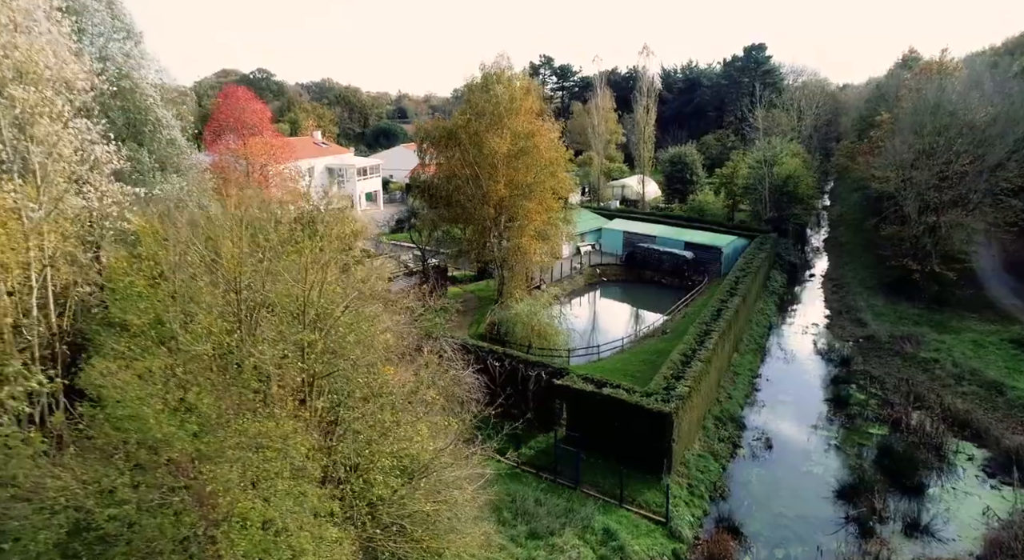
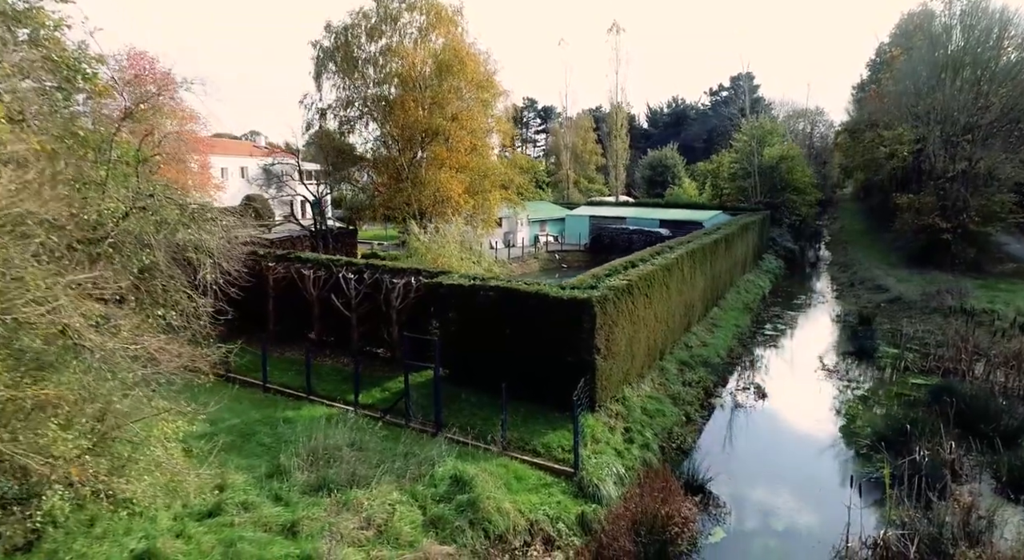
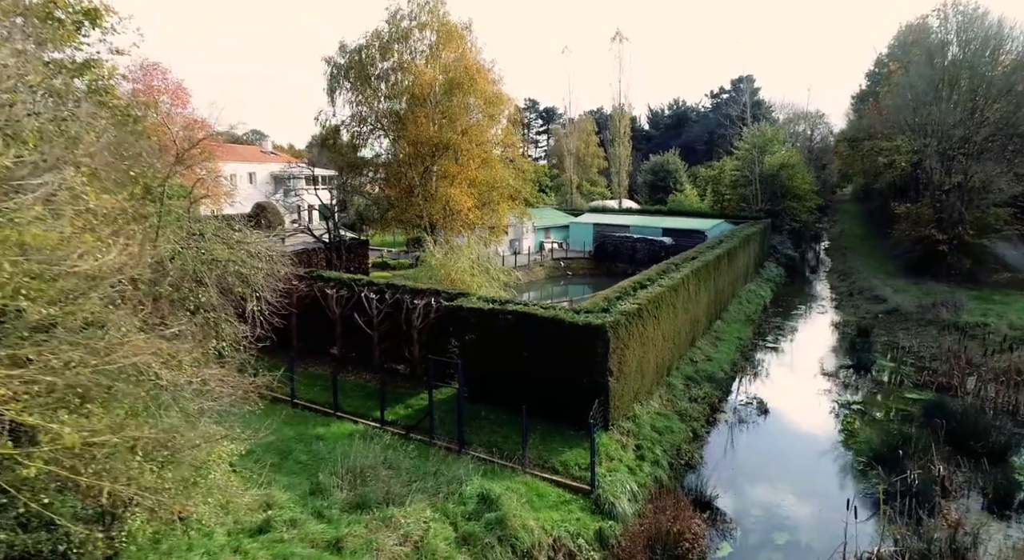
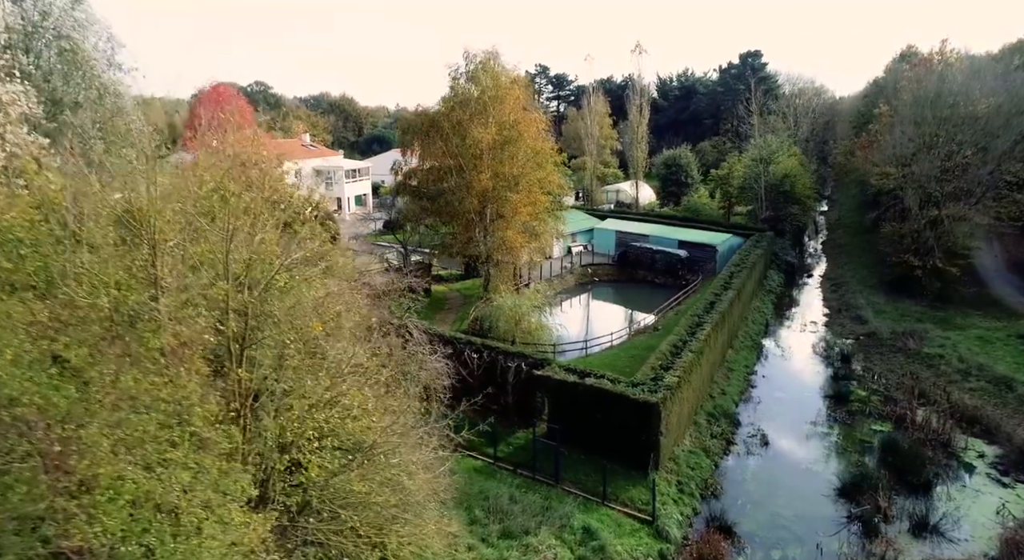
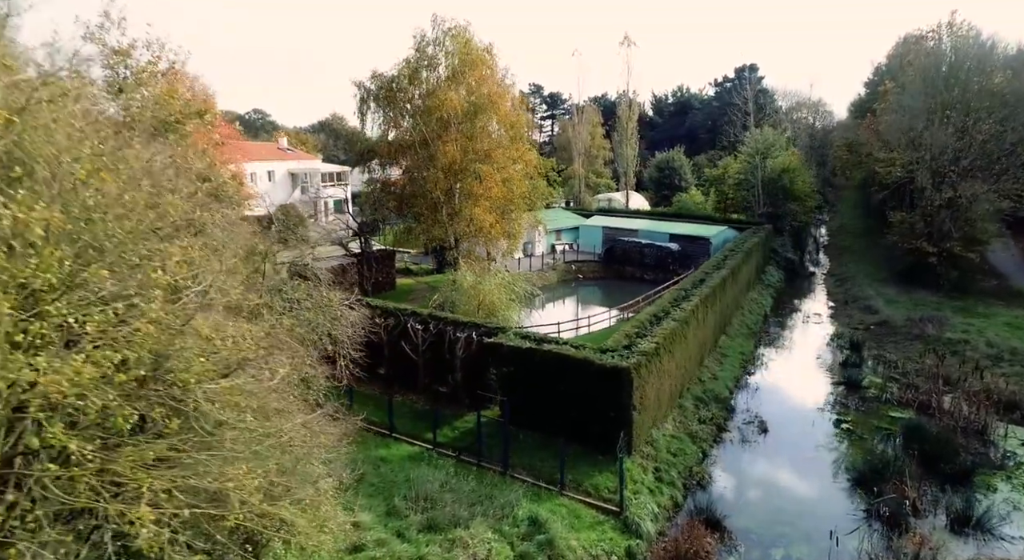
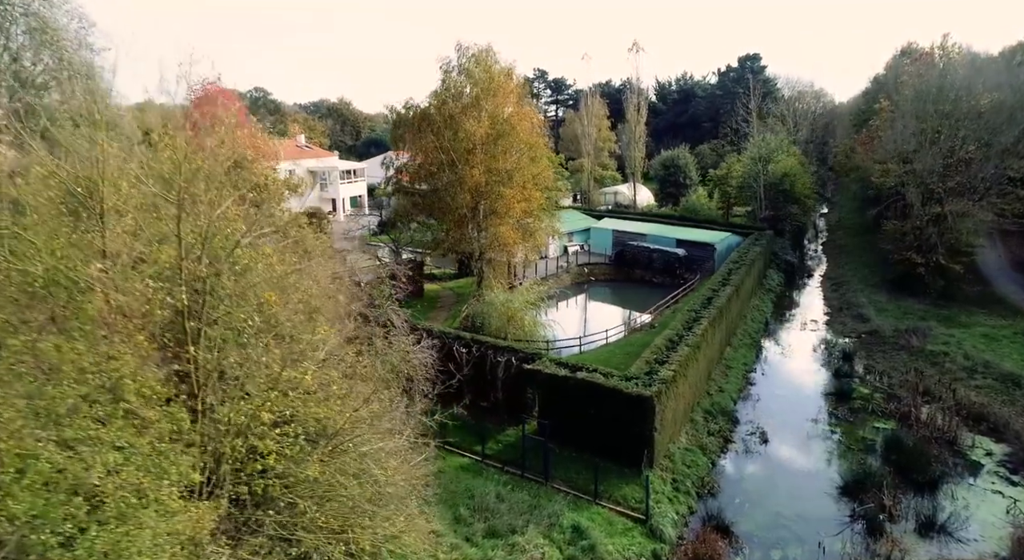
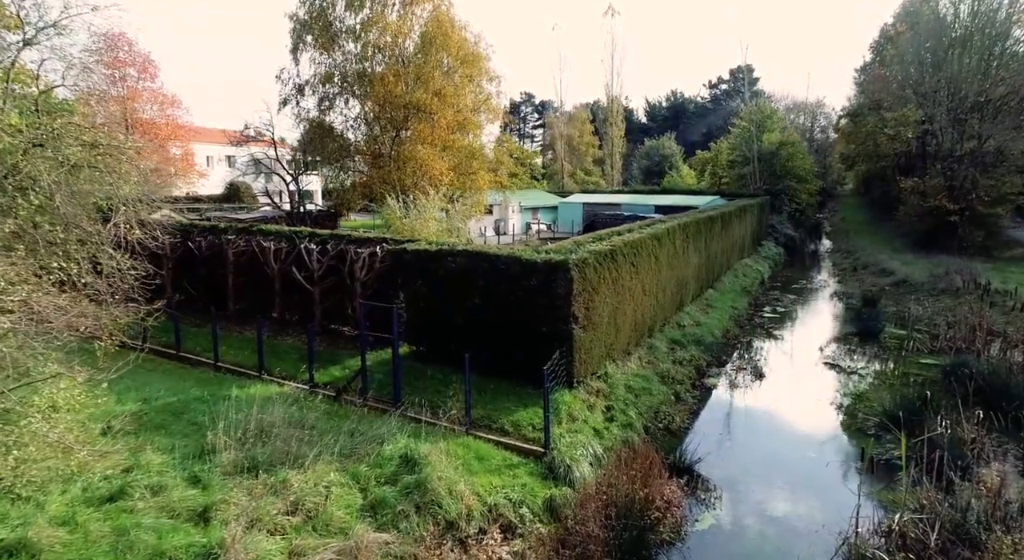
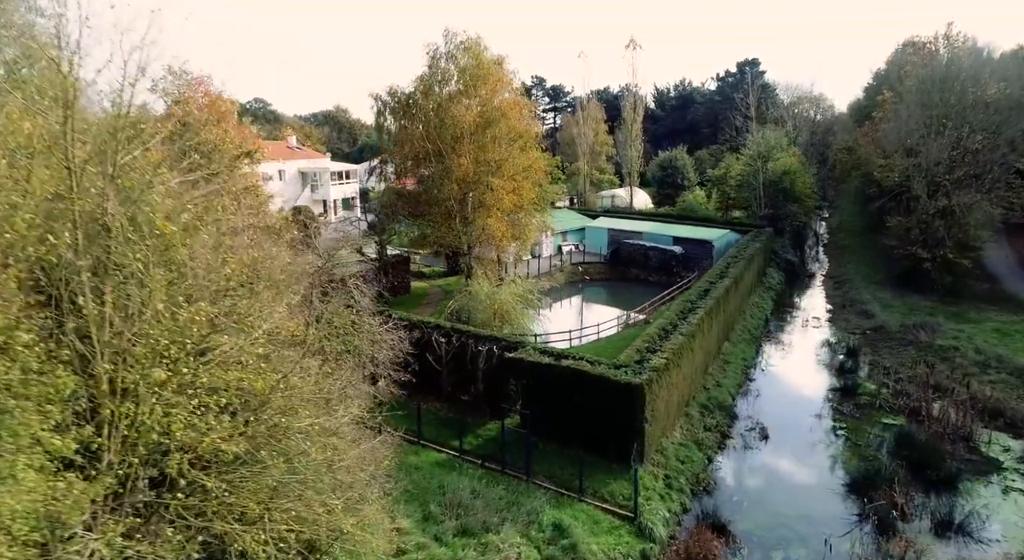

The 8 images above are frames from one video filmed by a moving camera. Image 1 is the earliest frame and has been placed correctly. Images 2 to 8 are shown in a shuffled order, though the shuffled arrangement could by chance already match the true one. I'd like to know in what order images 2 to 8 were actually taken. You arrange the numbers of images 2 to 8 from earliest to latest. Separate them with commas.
4, 6, 8, 5, 3, 2, 7
